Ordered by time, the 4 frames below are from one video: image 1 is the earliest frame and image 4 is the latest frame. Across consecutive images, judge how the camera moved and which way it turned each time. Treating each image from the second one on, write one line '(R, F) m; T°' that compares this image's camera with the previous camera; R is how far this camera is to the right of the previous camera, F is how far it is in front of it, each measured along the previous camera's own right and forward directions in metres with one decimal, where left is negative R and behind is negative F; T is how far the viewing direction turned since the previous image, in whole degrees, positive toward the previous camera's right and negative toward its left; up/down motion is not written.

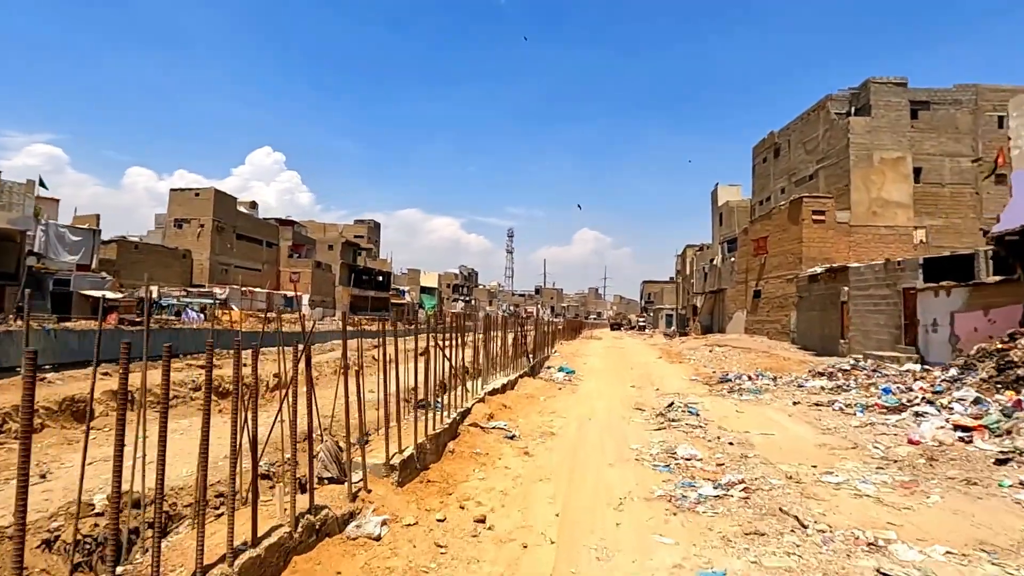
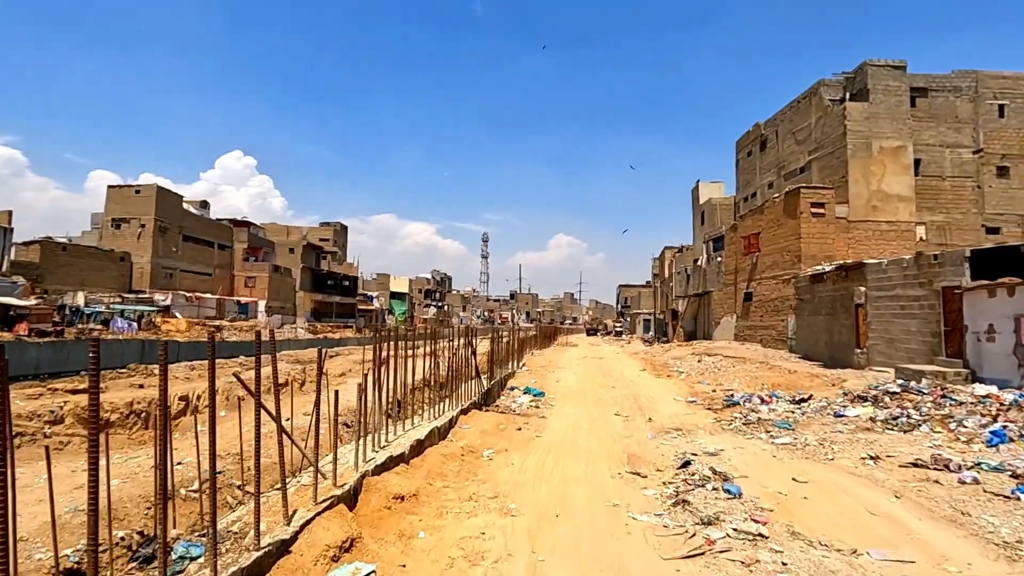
(+0.5, +3.4) m; +2°
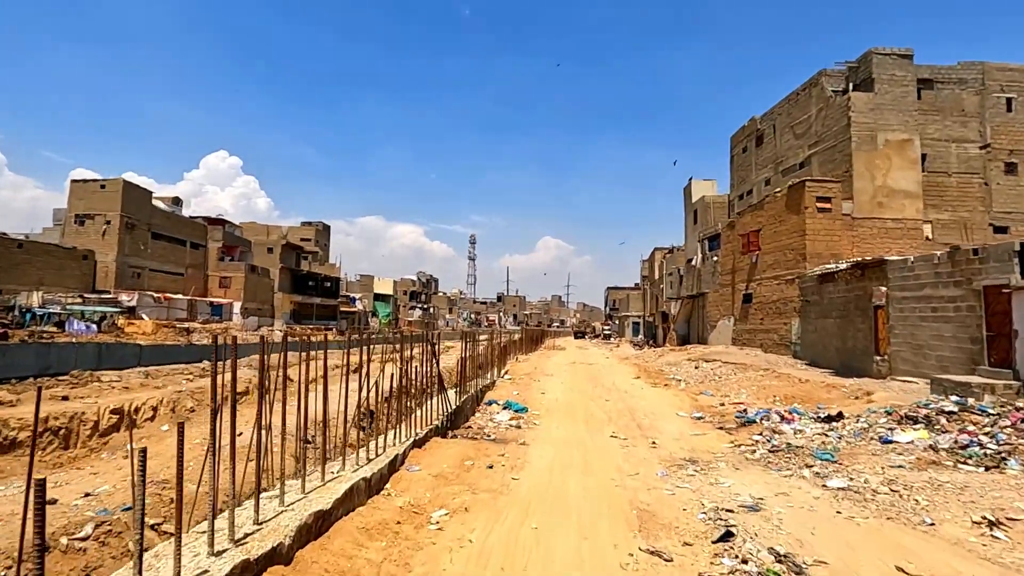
(+0.2, +1.9) m; +1°
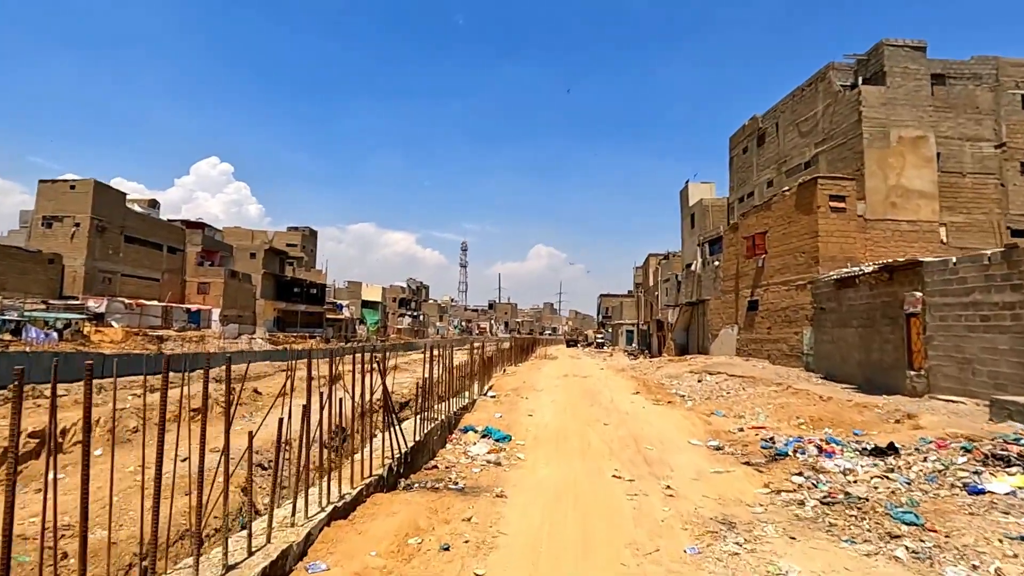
(+0.2, +2.0) m; +1°
